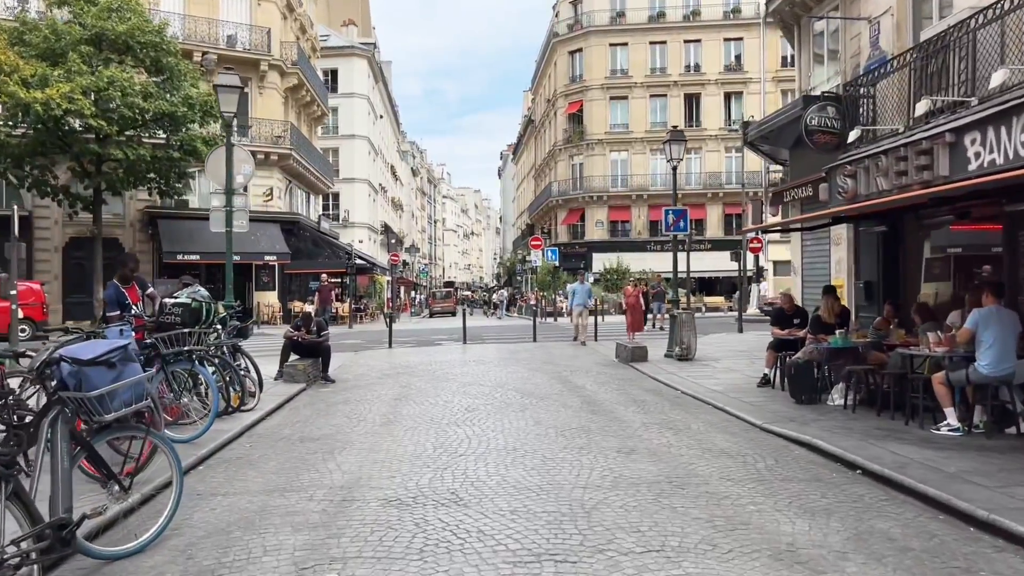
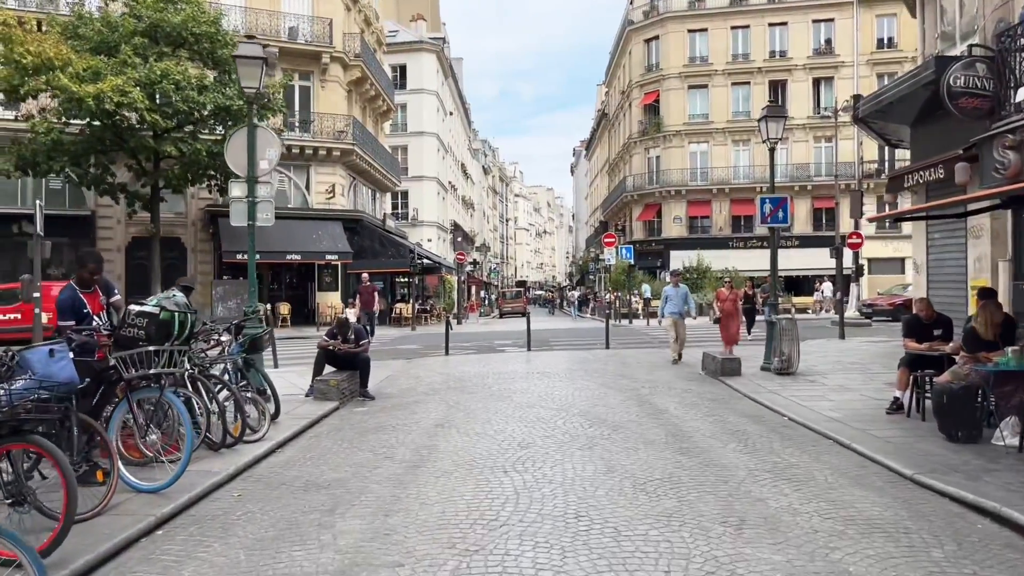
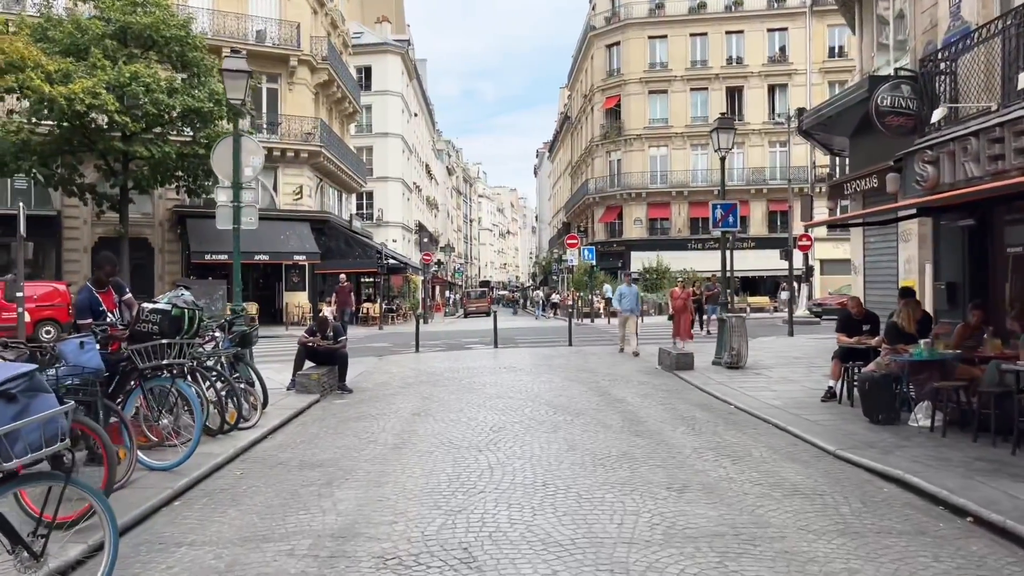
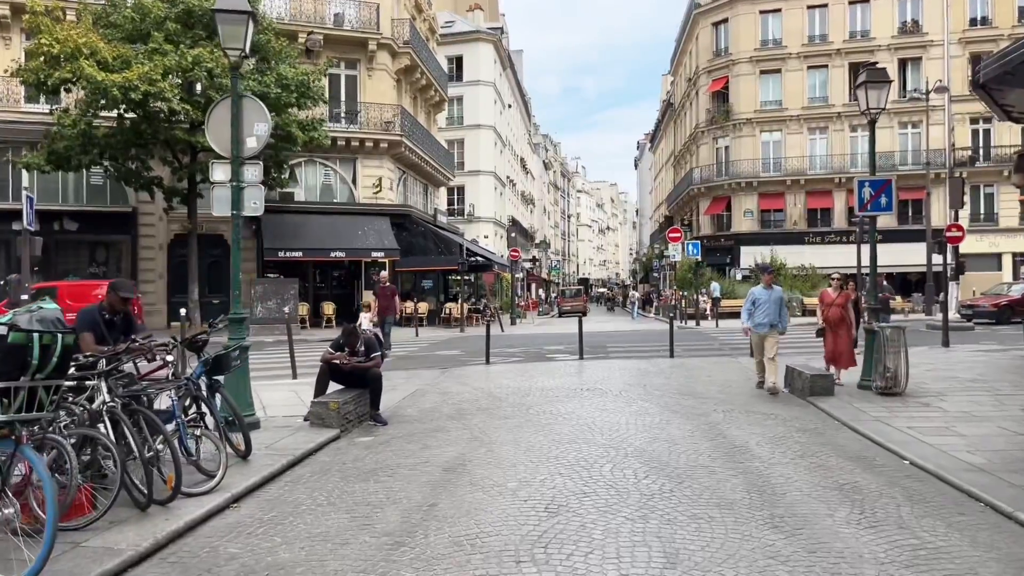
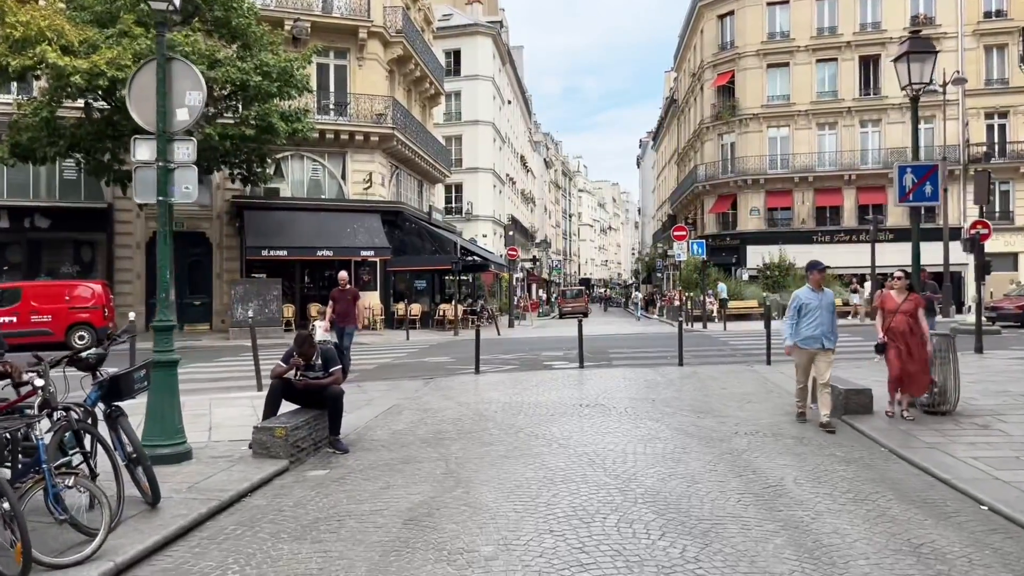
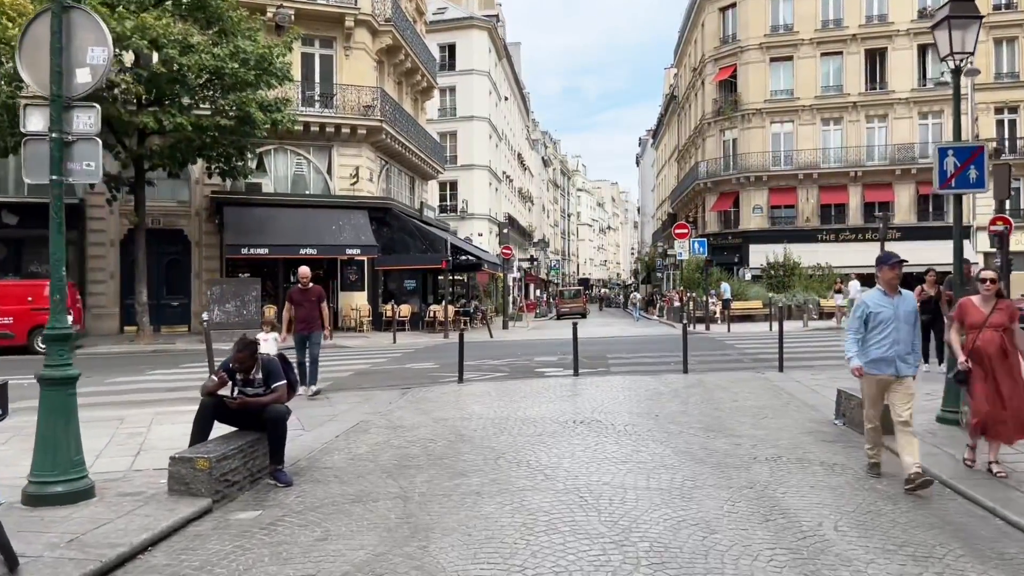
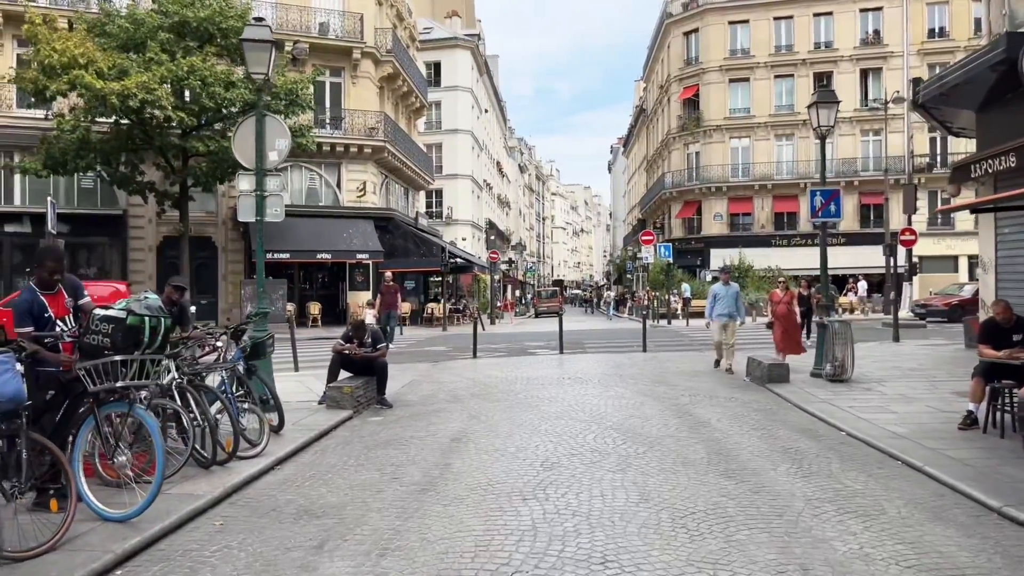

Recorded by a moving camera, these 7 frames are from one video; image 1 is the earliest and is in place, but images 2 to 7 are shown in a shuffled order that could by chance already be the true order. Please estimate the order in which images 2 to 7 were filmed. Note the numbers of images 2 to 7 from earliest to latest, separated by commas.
3, 2, 7, 4, 5, 6
